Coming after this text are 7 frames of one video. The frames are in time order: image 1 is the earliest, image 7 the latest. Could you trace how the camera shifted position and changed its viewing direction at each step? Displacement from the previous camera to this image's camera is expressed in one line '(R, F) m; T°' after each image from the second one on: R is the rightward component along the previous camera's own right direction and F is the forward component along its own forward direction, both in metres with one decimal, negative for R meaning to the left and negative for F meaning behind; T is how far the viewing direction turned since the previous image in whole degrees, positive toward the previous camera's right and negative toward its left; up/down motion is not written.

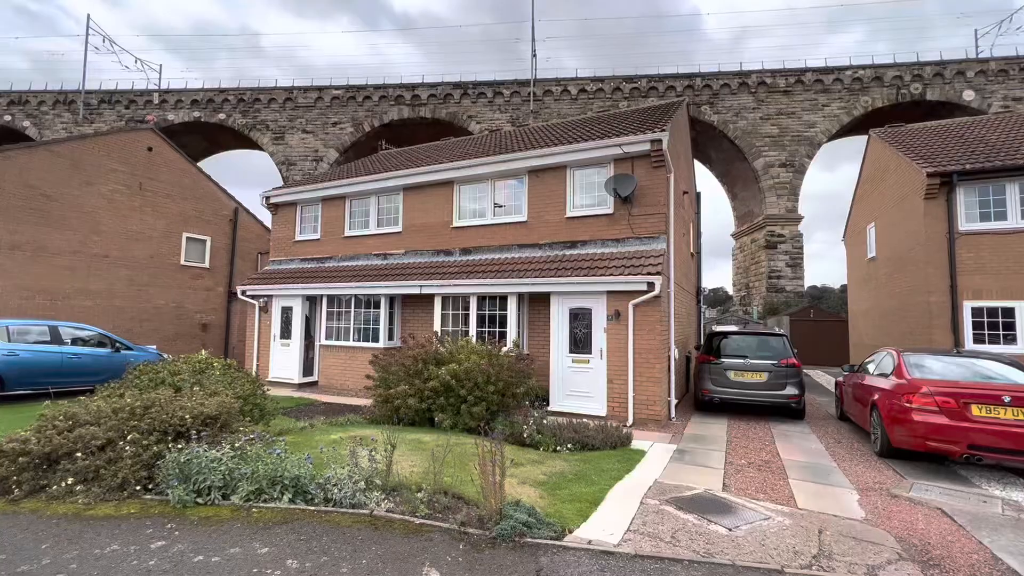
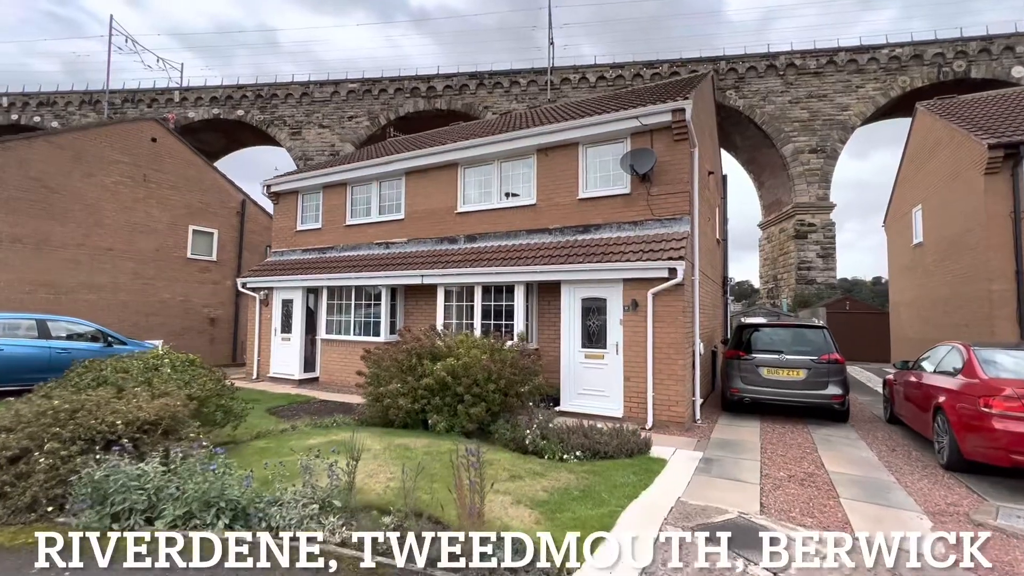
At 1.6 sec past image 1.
(+0.3, +0.8) m; -3°
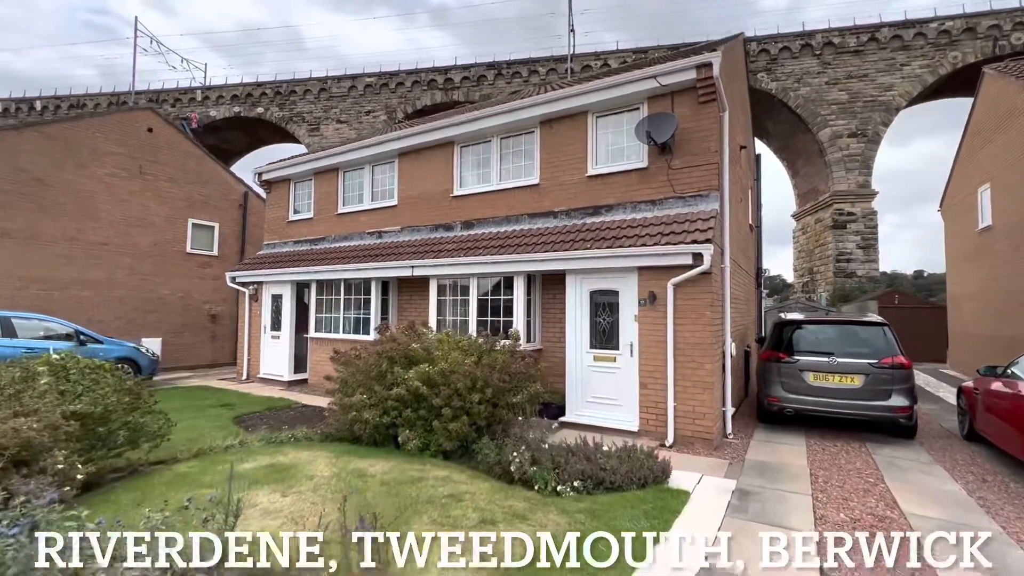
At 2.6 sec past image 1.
(+0.4, +1.2) m; -3°
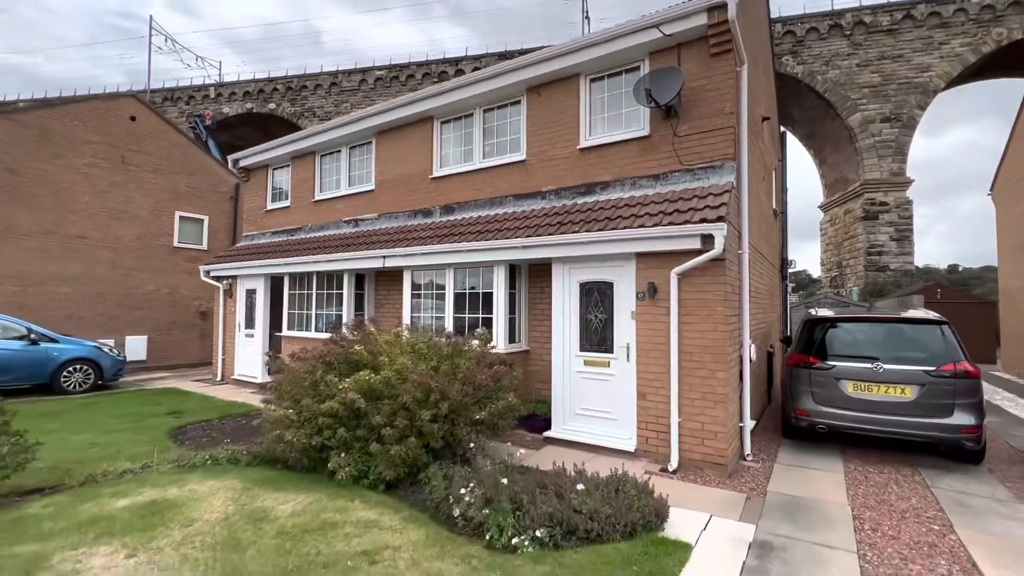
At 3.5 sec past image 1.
(+0.6, +1.1) m; -2°
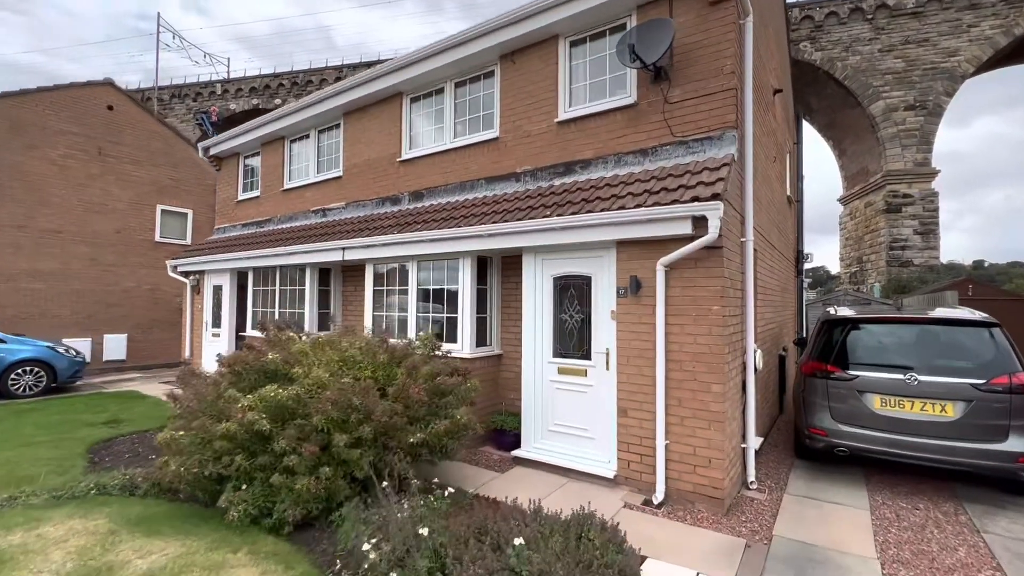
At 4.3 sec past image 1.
(+0.6, +0.9) m; -2°
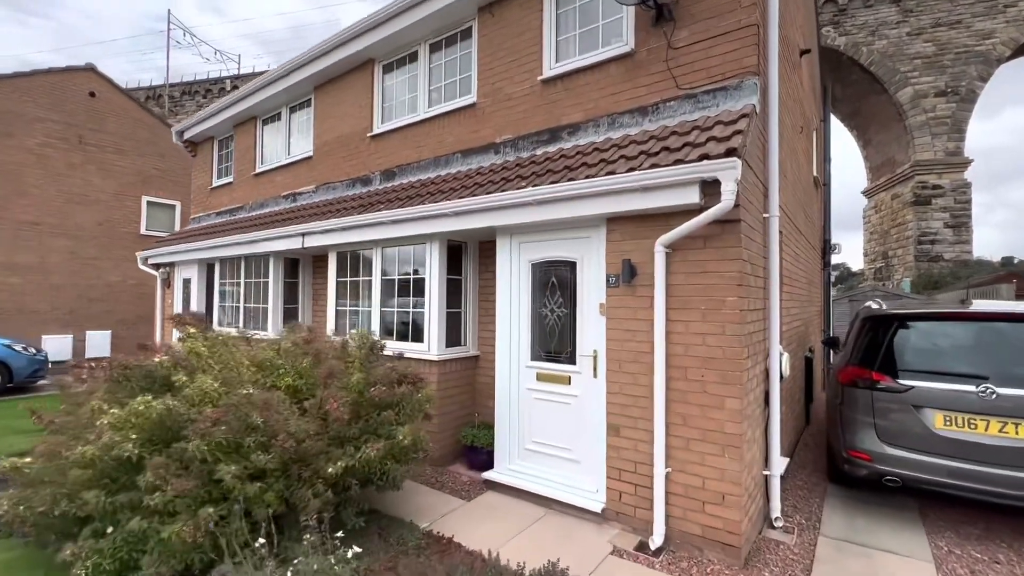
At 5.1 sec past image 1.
(+0.4, +0.9) m; -2°
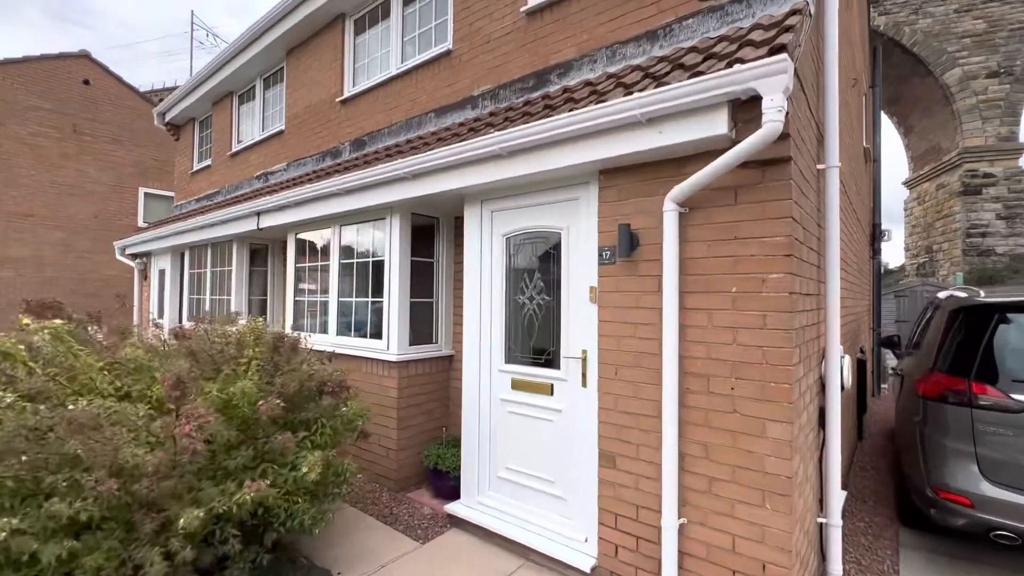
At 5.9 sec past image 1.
(+0.4, +1.0) m; -3°
